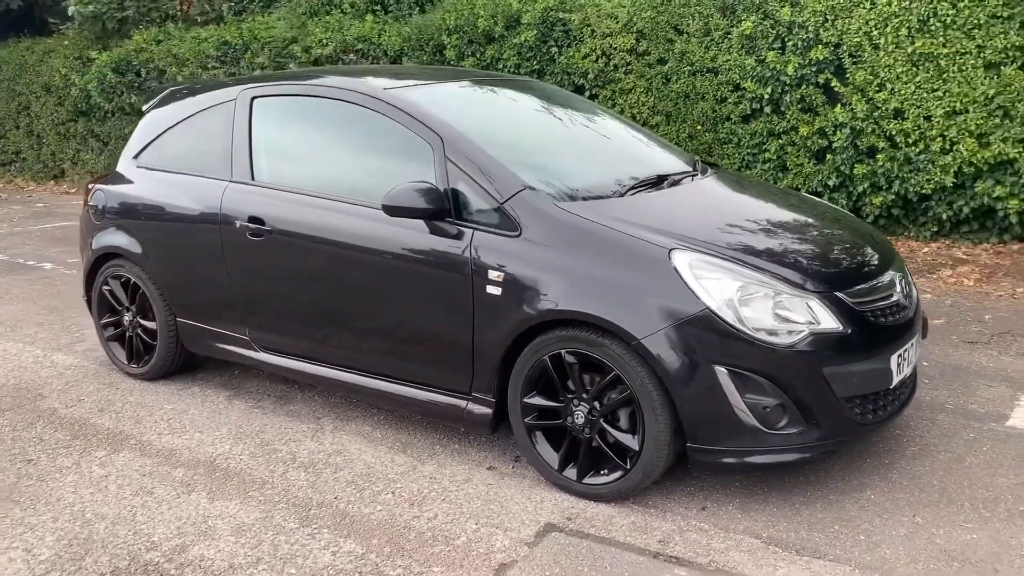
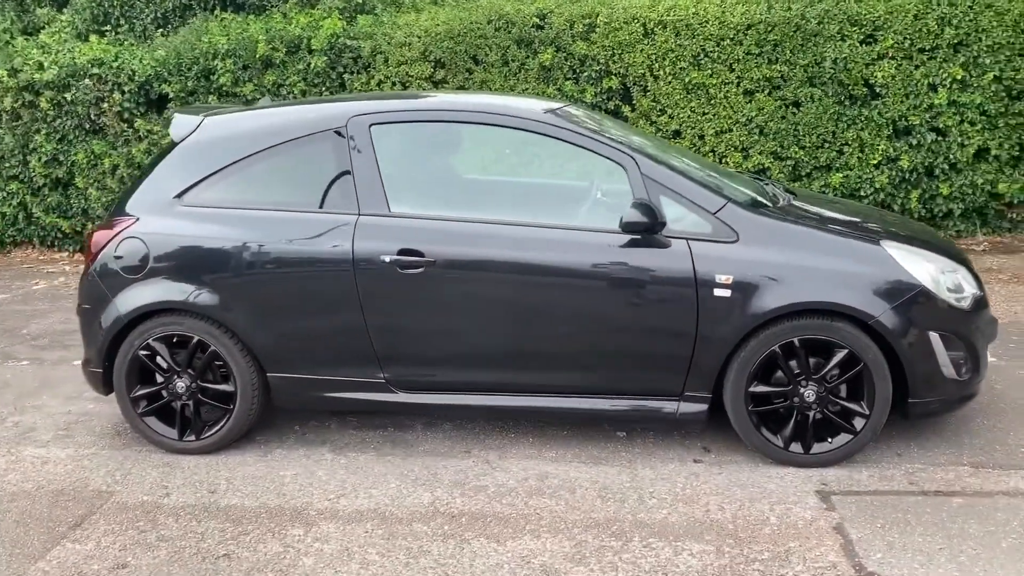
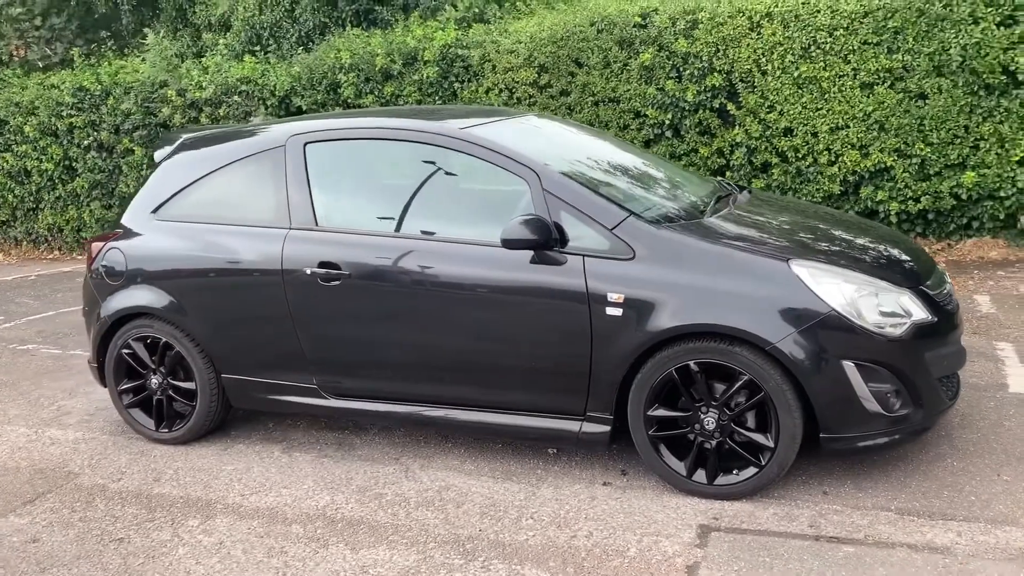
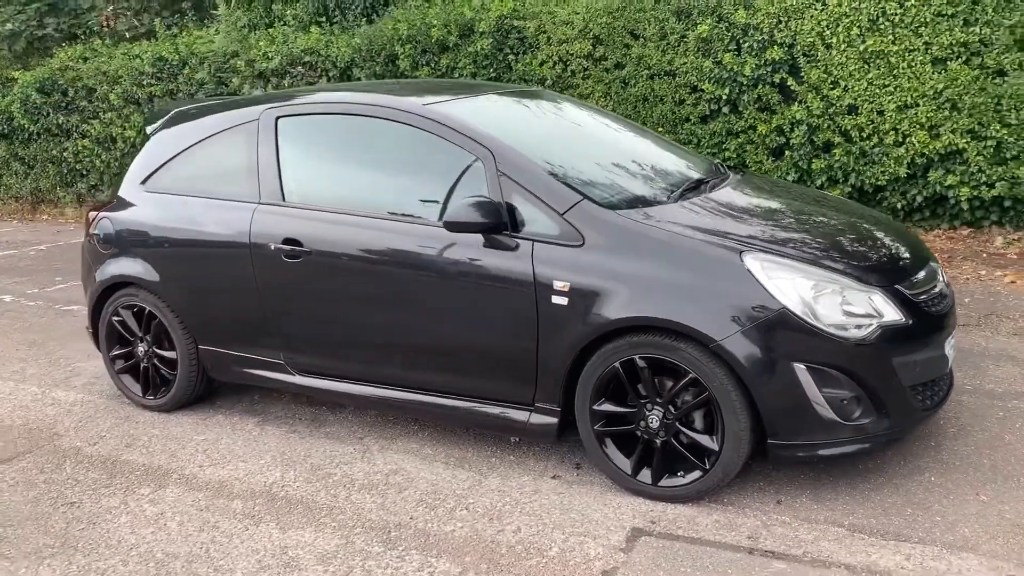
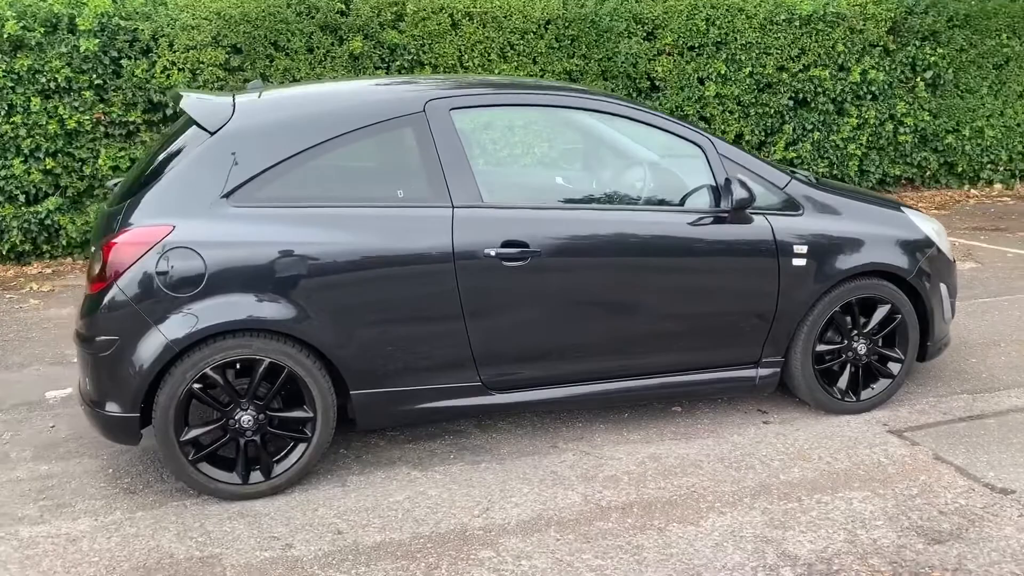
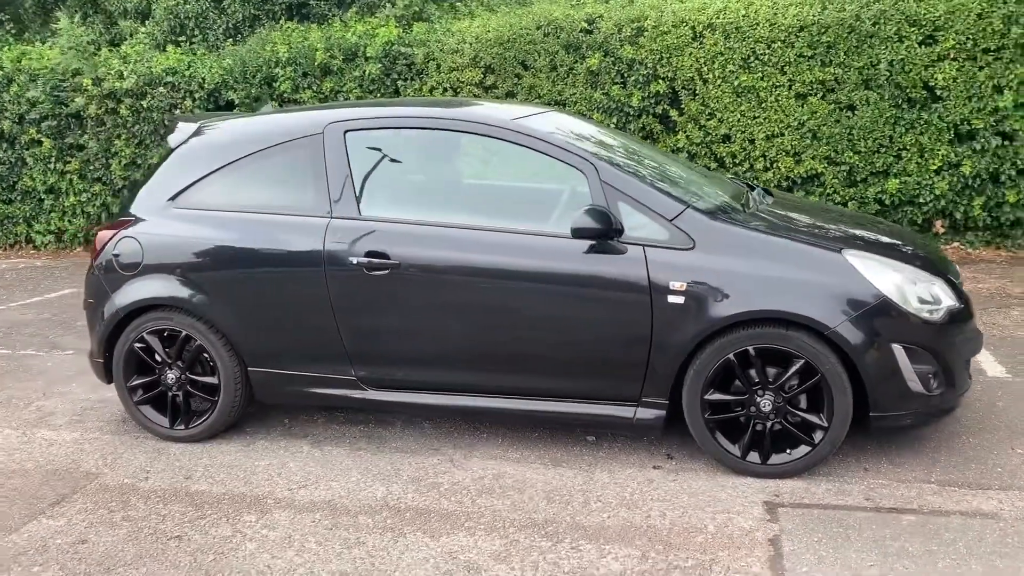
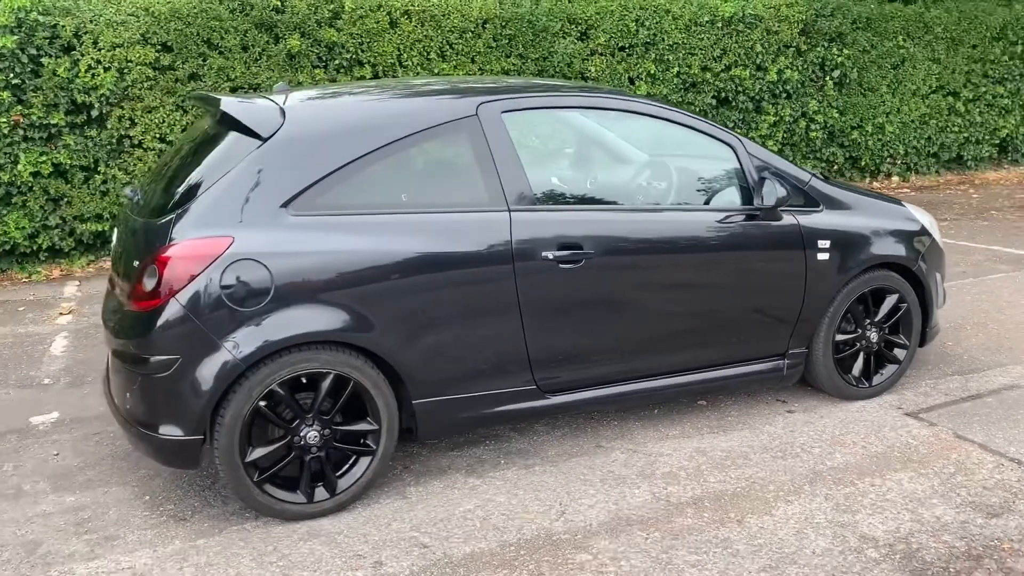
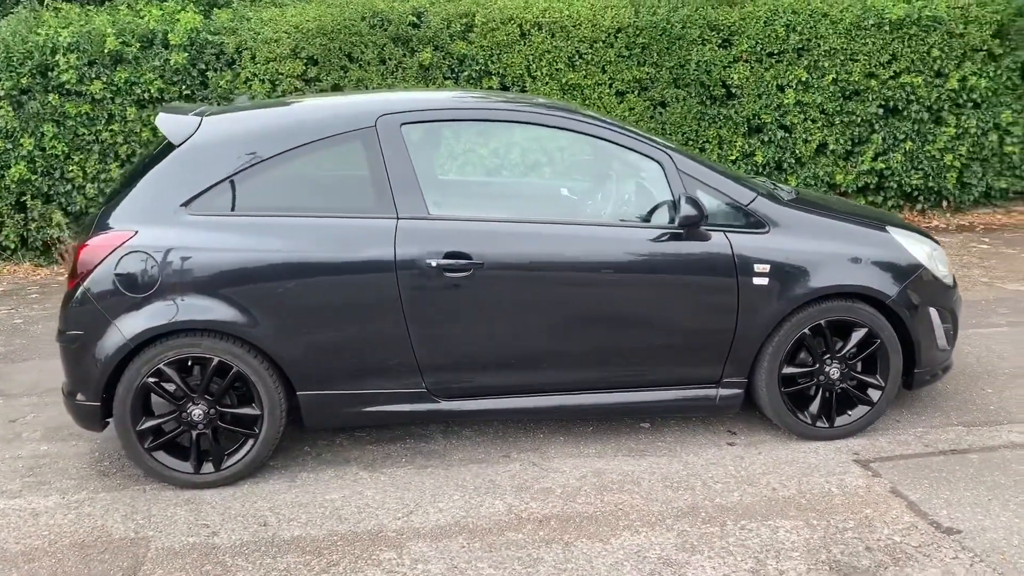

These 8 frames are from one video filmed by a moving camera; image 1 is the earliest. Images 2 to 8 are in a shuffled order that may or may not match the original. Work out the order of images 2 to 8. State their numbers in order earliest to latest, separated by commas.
4, 3, 6, 2, 8, 5, 7
